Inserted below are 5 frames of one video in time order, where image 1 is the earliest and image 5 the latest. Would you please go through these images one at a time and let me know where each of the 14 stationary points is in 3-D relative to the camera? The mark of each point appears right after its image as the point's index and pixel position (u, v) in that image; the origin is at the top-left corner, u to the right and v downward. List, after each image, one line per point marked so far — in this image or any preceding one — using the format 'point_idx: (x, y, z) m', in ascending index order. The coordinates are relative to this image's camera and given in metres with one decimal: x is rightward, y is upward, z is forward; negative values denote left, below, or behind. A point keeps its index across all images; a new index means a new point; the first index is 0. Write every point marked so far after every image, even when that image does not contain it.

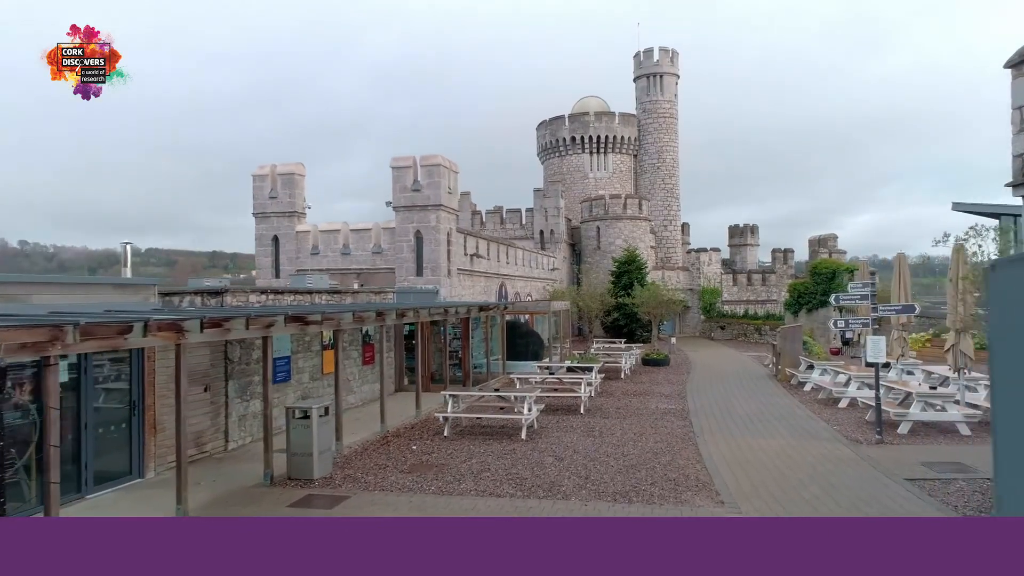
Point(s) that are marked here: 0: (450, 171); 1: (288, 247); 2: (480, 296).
0: (-1.6, +3.0, +17.4) m
1: (-6.0, +1.1, +17.9) m
2: (-1.0, -0.2, +19.9) m
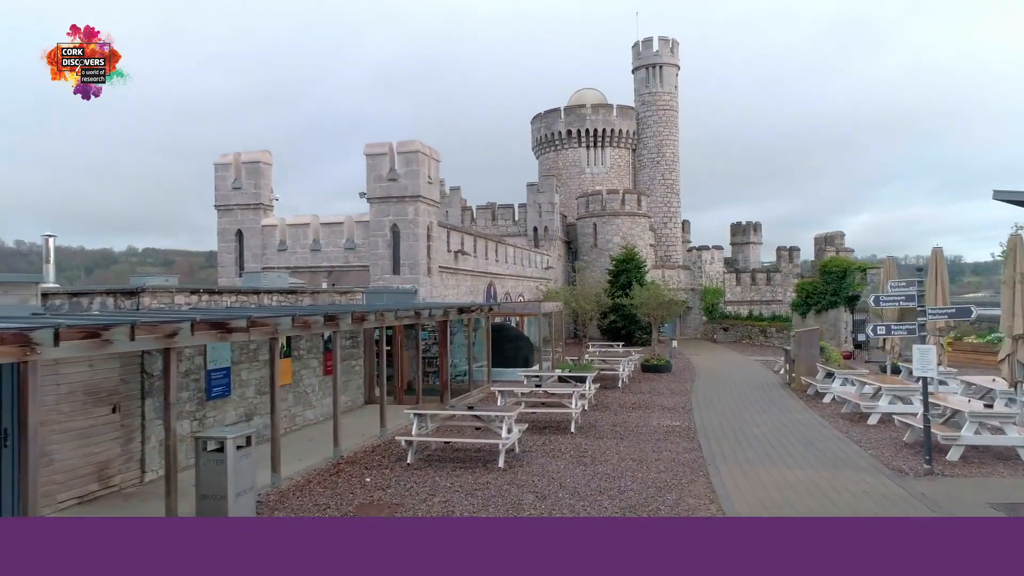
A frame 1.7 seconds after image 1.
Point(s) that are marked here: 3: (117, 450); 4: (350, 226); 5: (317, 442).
0: (-1.9, +3.0, +15.8) m
1: (-6.3, +1.1, +16.4) m
2: (-1.3, -0.2, +18.3) m
3: (-4.4, -1.8, +7.5) m
4: (-3.8, +1.5, +15.9) m
5: (-2.8, -2.2, +9.5) m
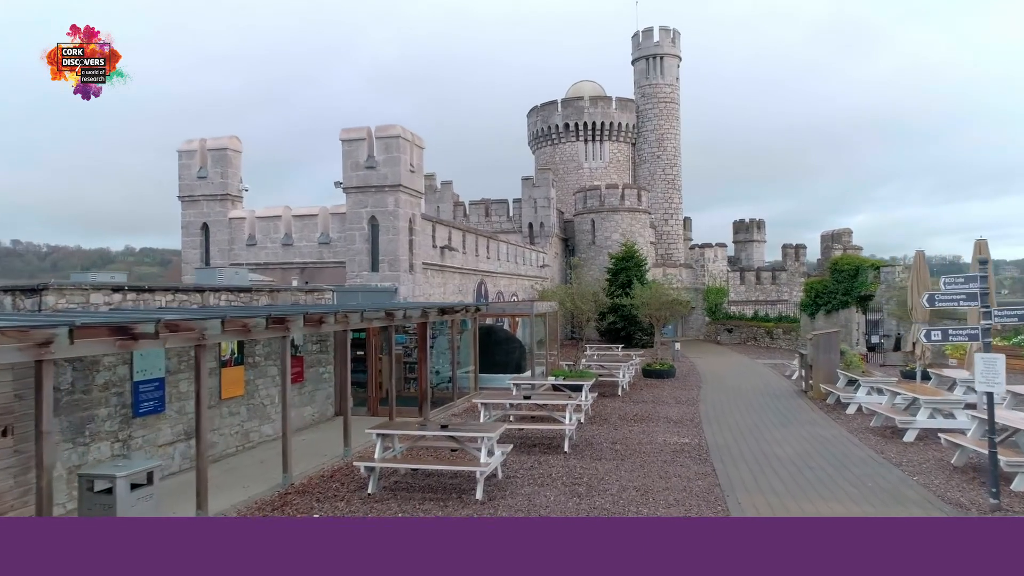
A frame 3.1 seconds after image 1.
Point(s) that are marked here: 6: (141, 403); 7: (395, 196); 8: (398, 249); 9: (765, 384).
0: (-2.1, +3.1, +14.5) m
1: (-6.5, +1.1, +15.0) m
2: (-1.5, -0.2, +17.0) m
3: (-4.6, -1.8, +6.2) m
4: (-4.0, +1.5, +14.5) m
5: (-3.0, -2.2, +8.2) m
6: (-4.1, -1.3, +7.5) m
7: (-2.4, +1.9, +13.9) m
8: (-2.4, +0.8, +13.9) m
9: (+5.7, -2.2, +15.2) m
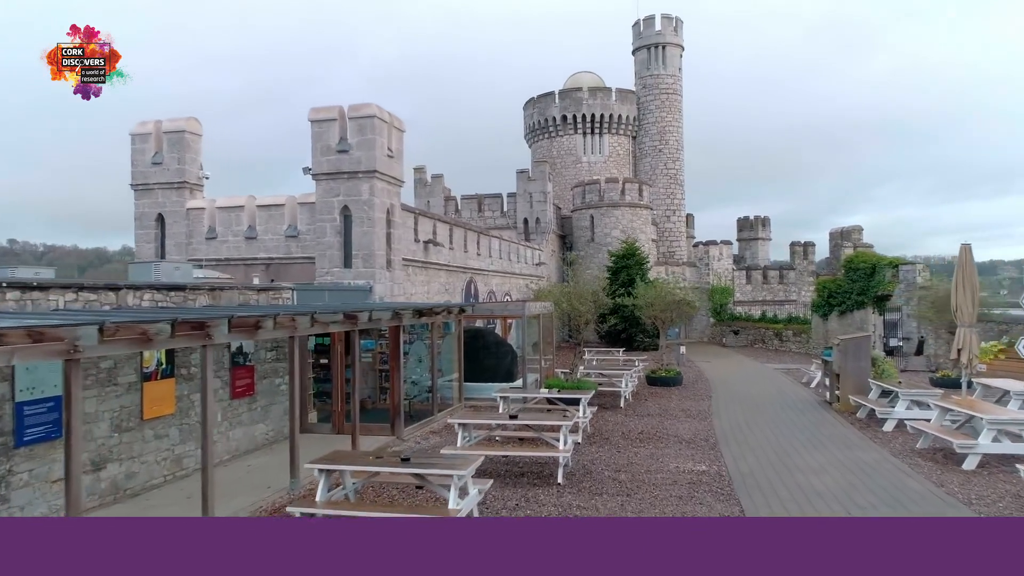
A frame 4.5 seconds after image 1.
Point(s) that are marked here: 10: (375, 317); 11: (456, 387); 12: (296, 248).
0: (-2.3, +3.1, +13.0) m
1: (-6.7, +1.2, +13.5) m
2: (-1.7, -0.2, +15.4) m
3: (-4.8, -1.7, +4.6) m
4: (-4.2, +1.5, +13.0) m
5: (-3.2, -2.1, +6.6) m
6: (-4.3, -1.3, +6.0) m
7: (-2.6, +1.9, +12.4) m
8: (-2.6, +0.8, +12.4) m
9: (+5.5, -2.1, +13.7) m
10: (-1.8, -0.4, +9.0) m
11: (-1.0, -1.8, +12.3) m
12: (-4.1, +0.8, +12.9) m
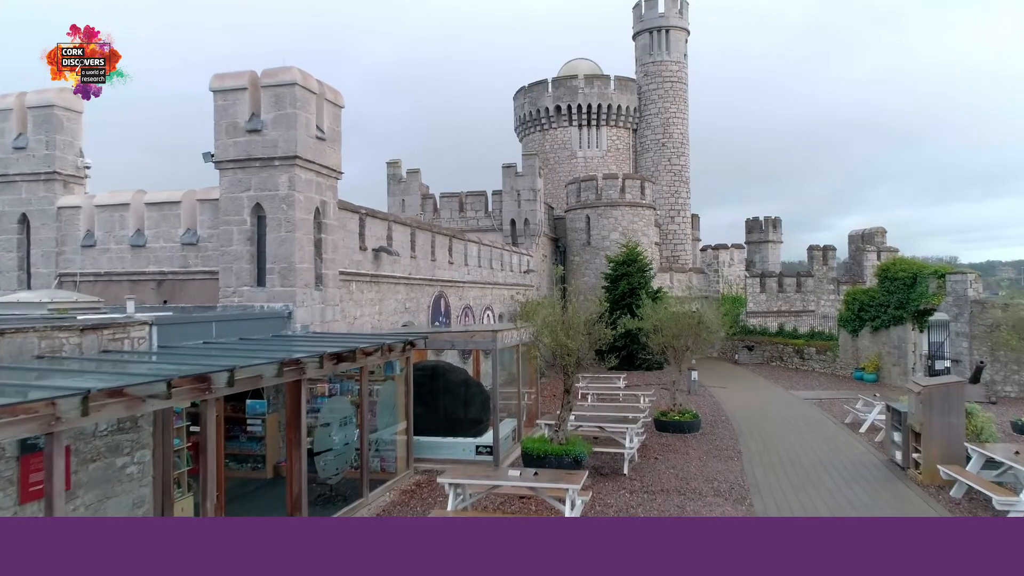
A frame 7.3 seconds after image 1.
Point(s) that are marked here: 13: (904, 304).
0: (-2.8, +2.7, +9.8) m
1: (-7.2, +0.8, +10.3) m
2: (-2.2, -0.5, +12.3) m
3: (-5.2, -2.1, +1.5) m
4: (-4.7, +1.2, +9.9) m
5: (-3.6, -2.5, +3.5) m
6: (-4.8, -1.6, +2.9) m
7: (-3.1, +1.6, +9.3) m
8: (-3.0, +0.5, +9.3) m
9: (+5.0, -2.5, +10.6) m
10: (-2.3, -0.7, +5.9) m
11: (-1.5, -2.1, +9.2) m
12: (-4.6, +0.4, +9.8) m
13: (+11.0, -0.5, +18.8) m
